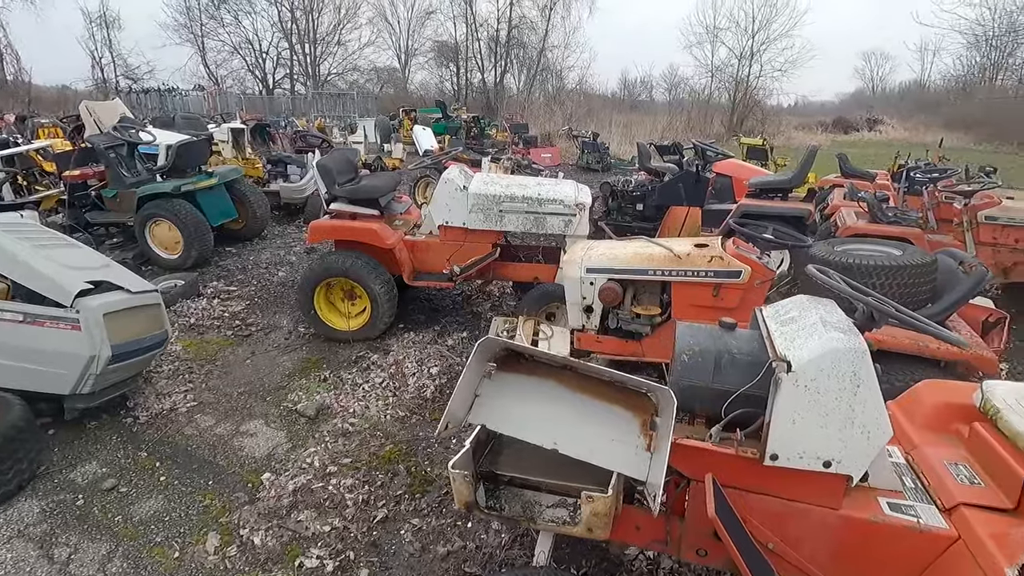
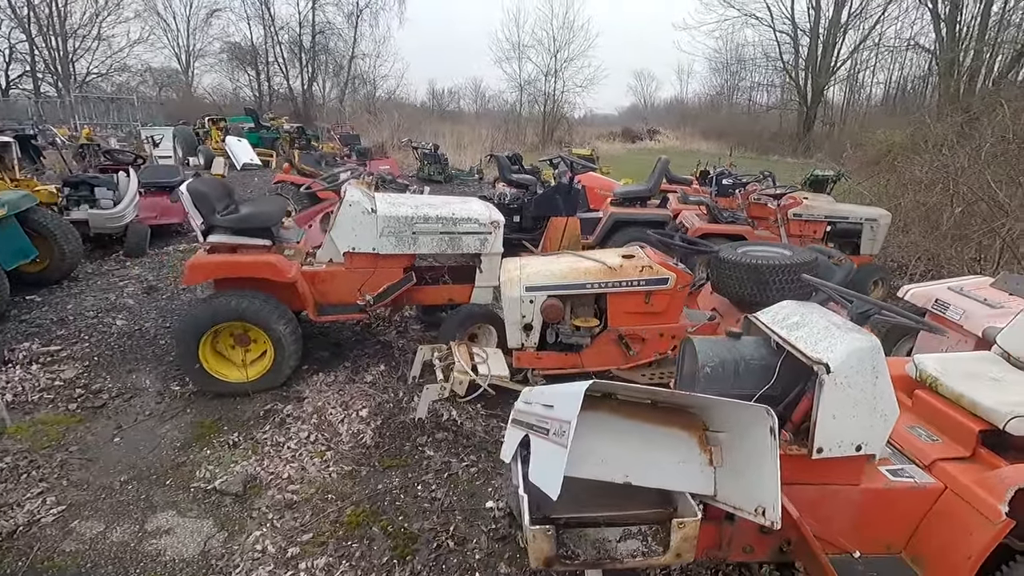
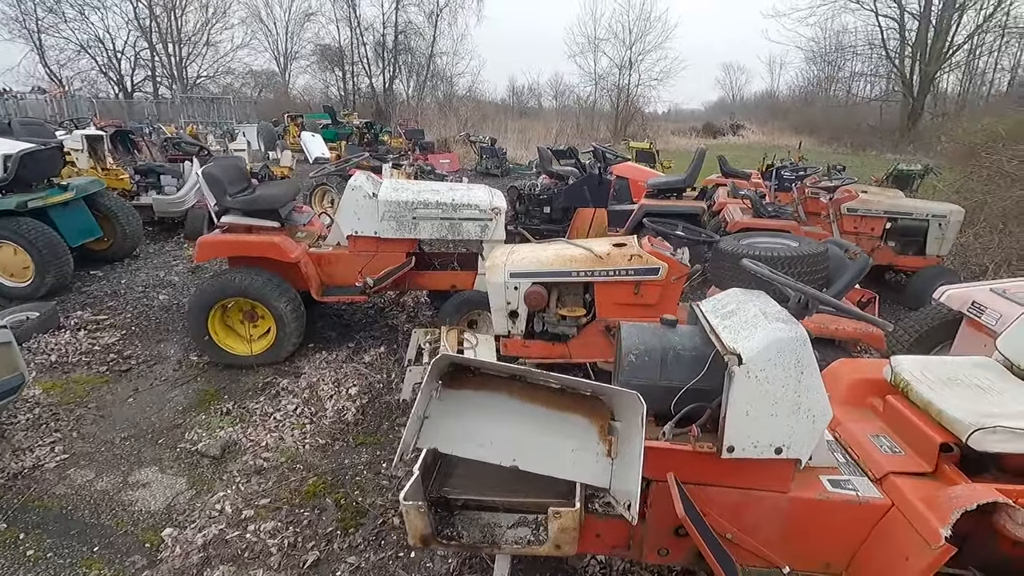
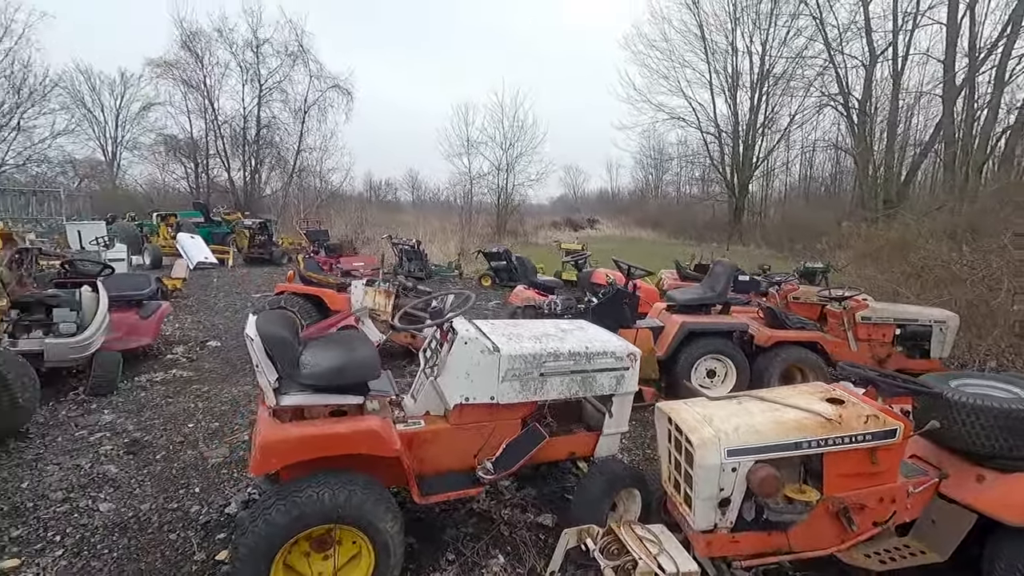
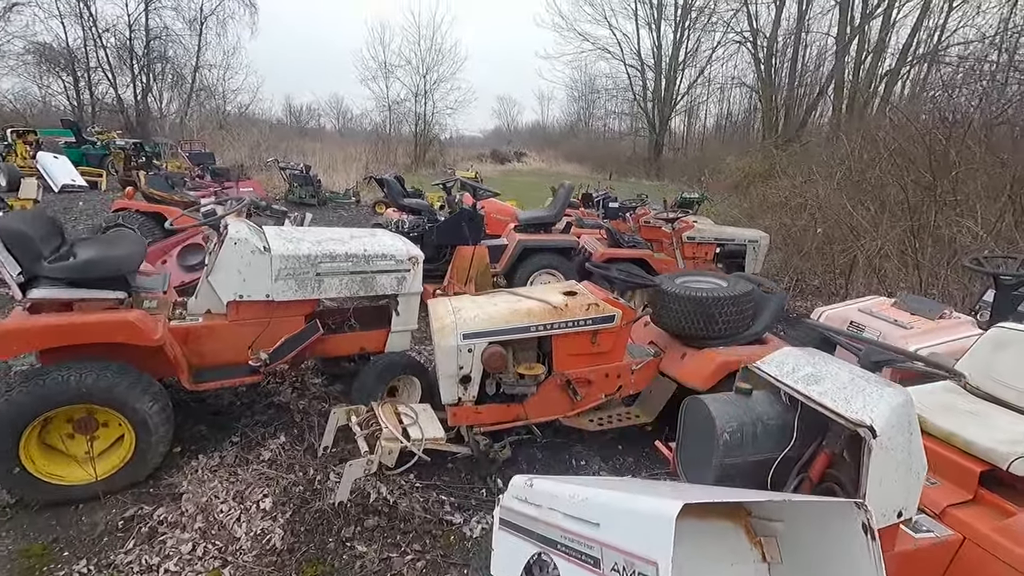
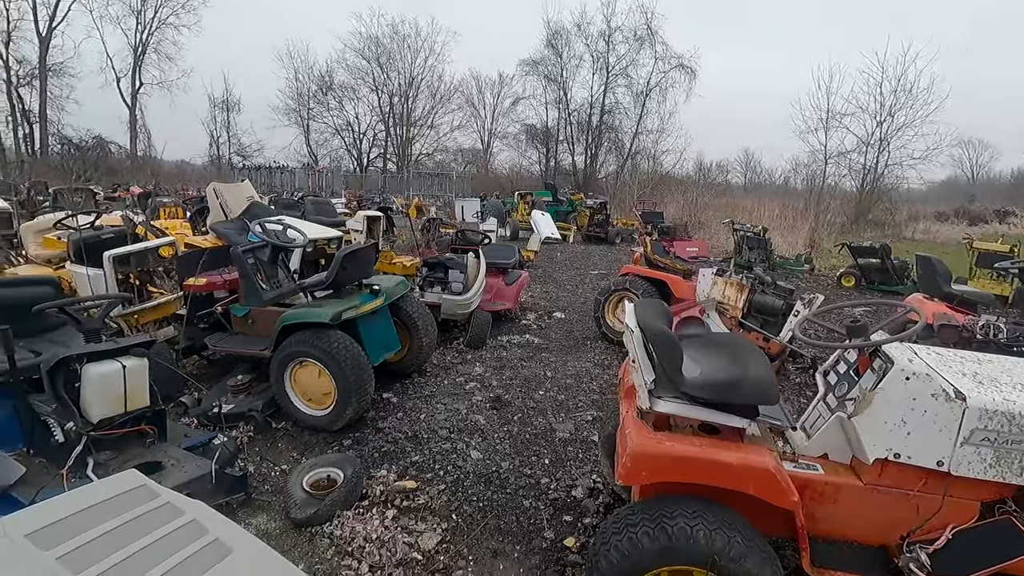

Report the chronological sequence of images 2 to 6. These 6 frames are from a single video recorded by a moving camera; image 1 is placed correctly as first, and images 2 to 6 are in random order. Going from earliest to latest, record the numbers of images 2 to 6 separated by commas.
3, 2, 5, 4, 6
